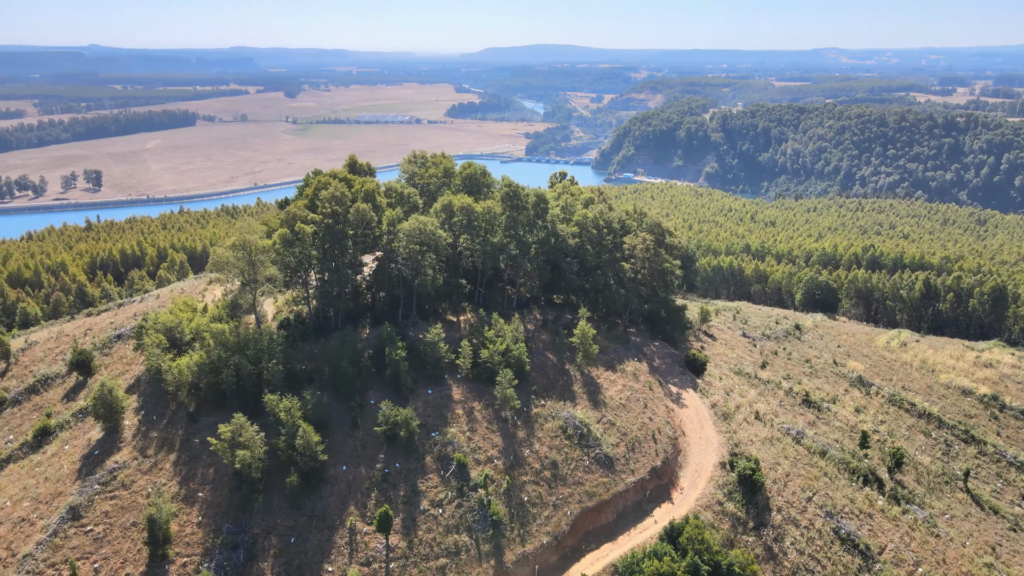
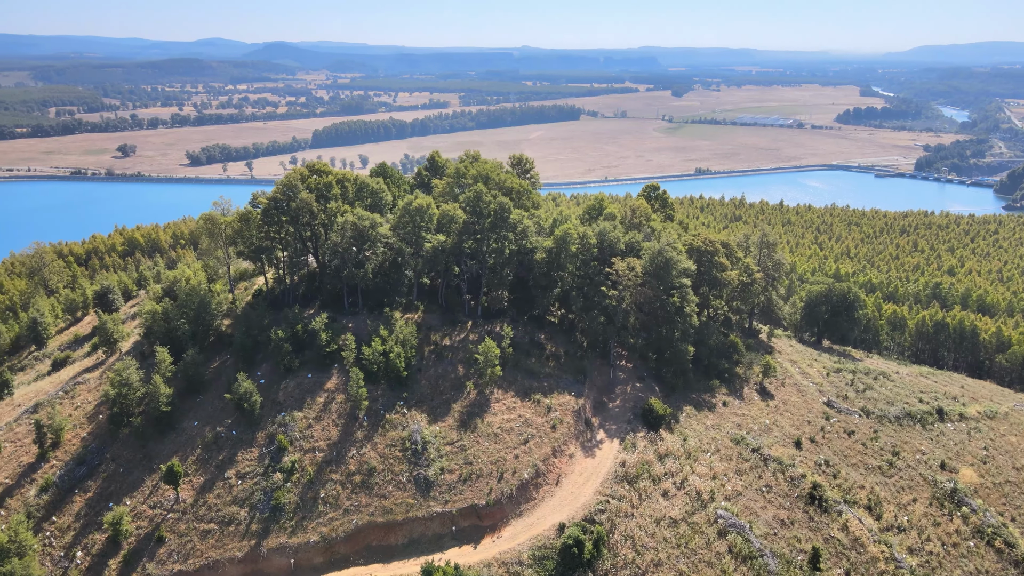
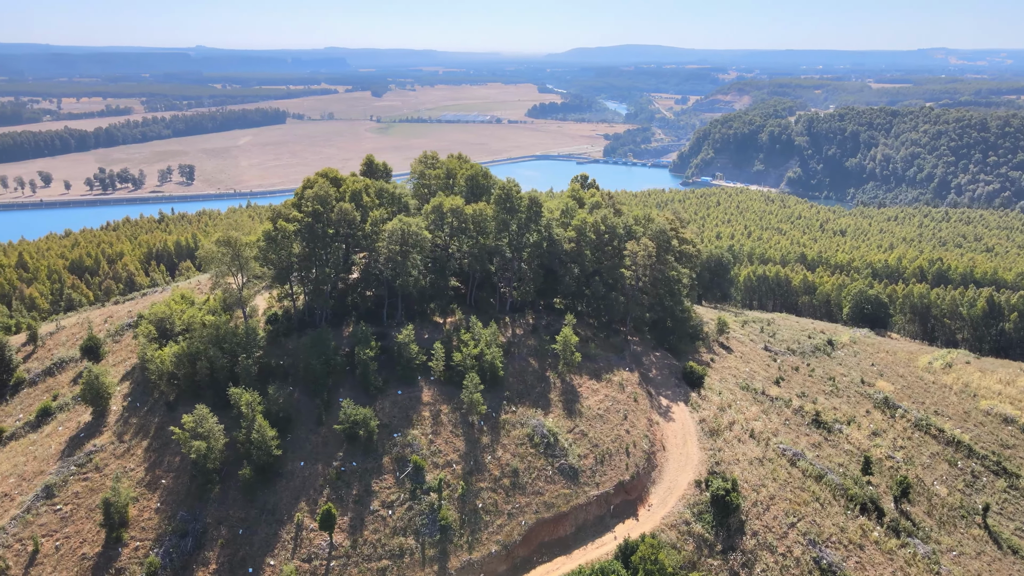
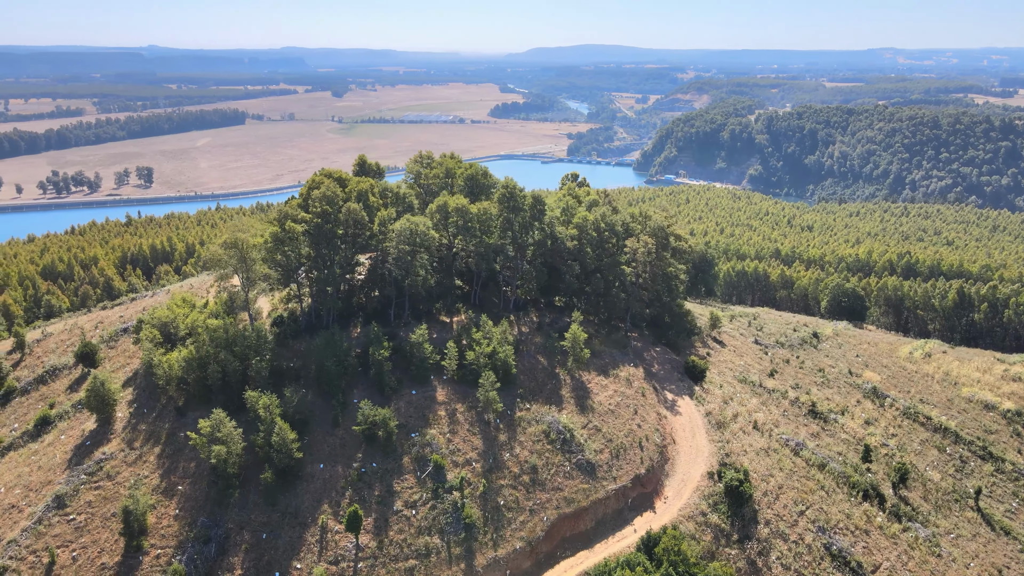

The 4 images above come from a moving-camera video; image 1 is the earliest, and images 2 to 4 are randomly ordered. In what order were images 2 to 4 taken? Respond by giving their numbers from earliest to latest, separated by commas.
4, 3, 2
